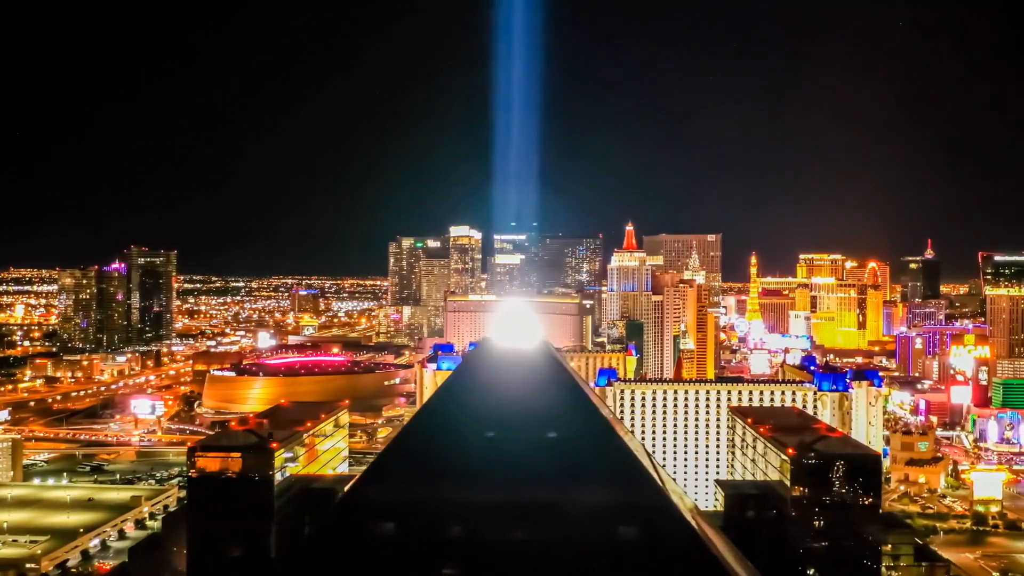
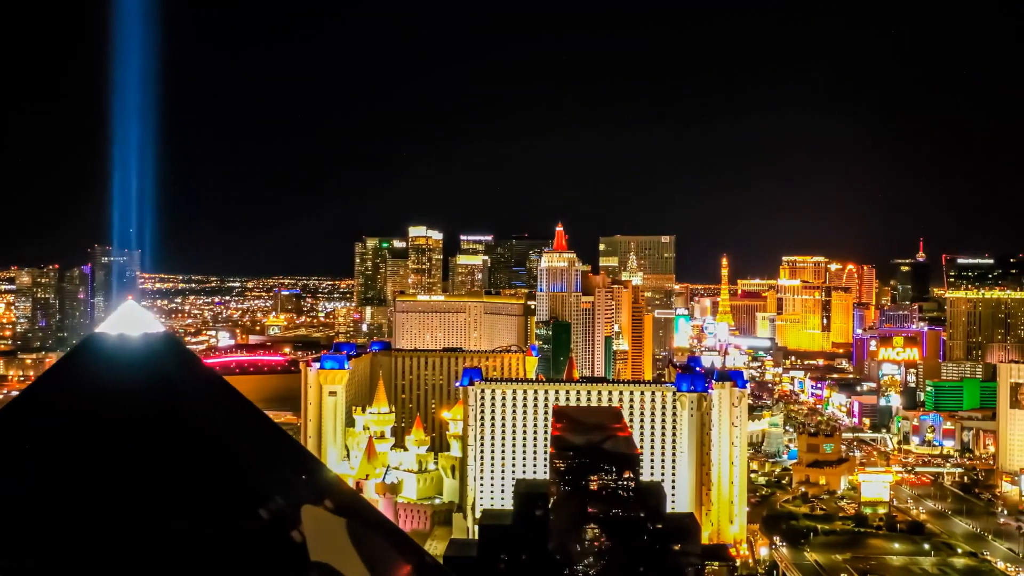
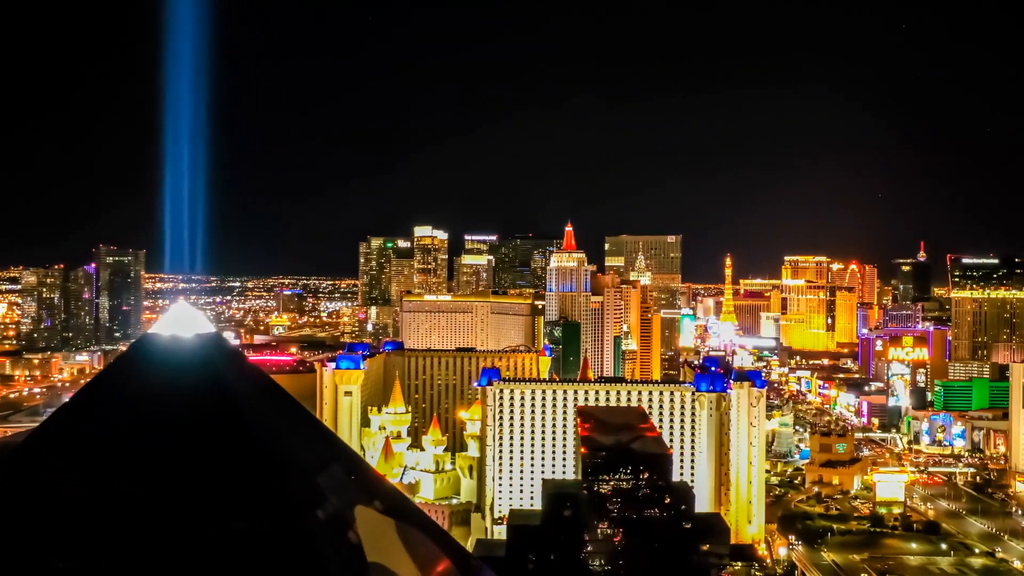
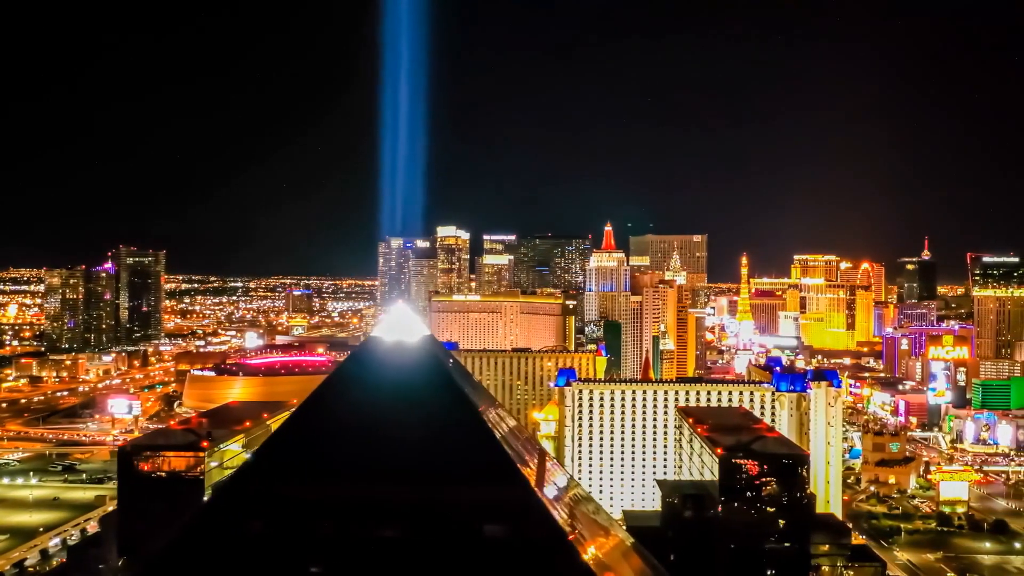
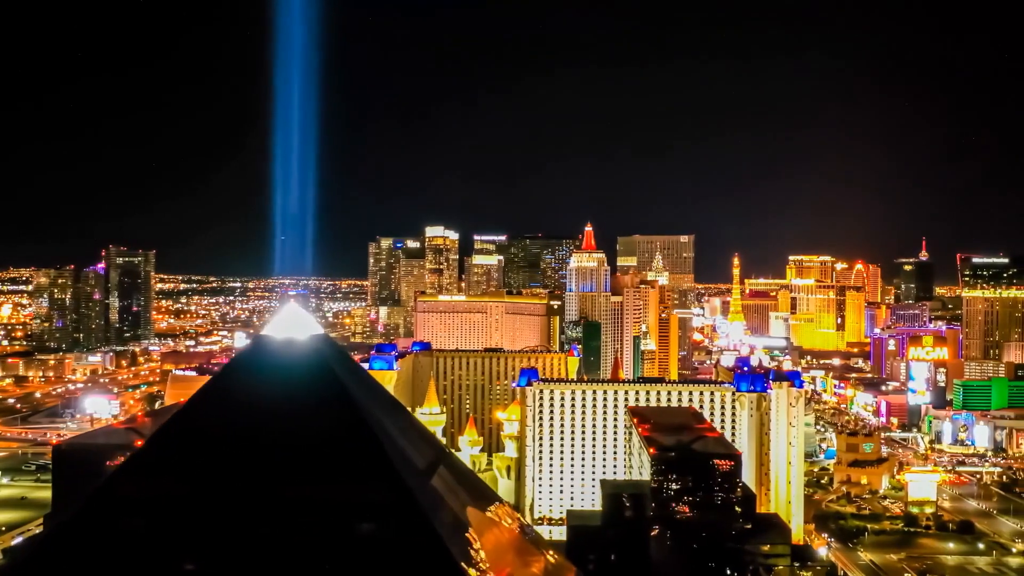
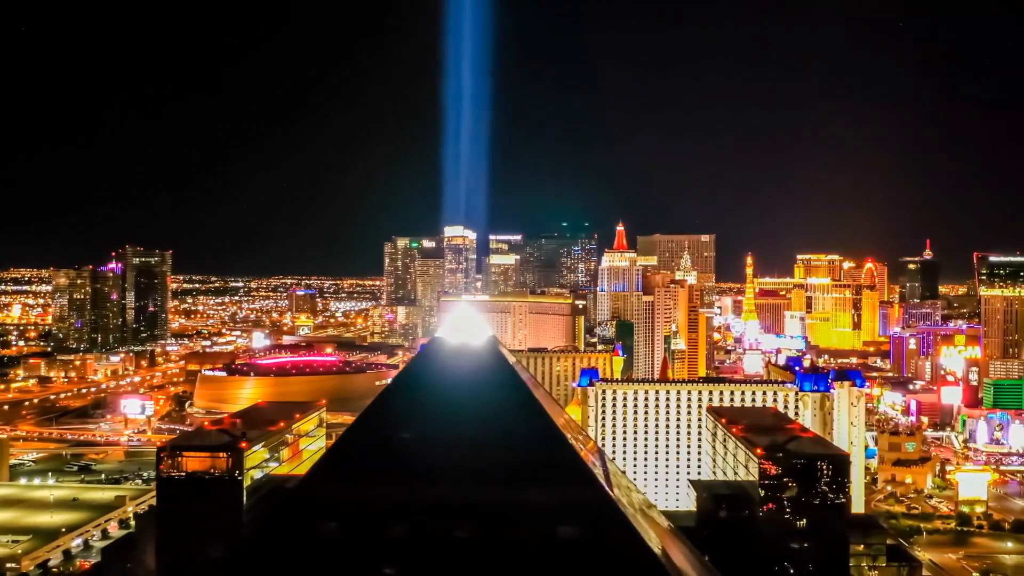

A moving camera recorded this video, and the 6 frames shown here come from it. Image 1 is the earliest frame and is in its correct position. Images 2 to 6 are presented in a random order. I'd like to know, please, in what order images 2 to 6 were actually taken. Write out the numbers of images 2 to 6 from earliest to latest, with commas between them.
6, 4, 5, 3, 2
